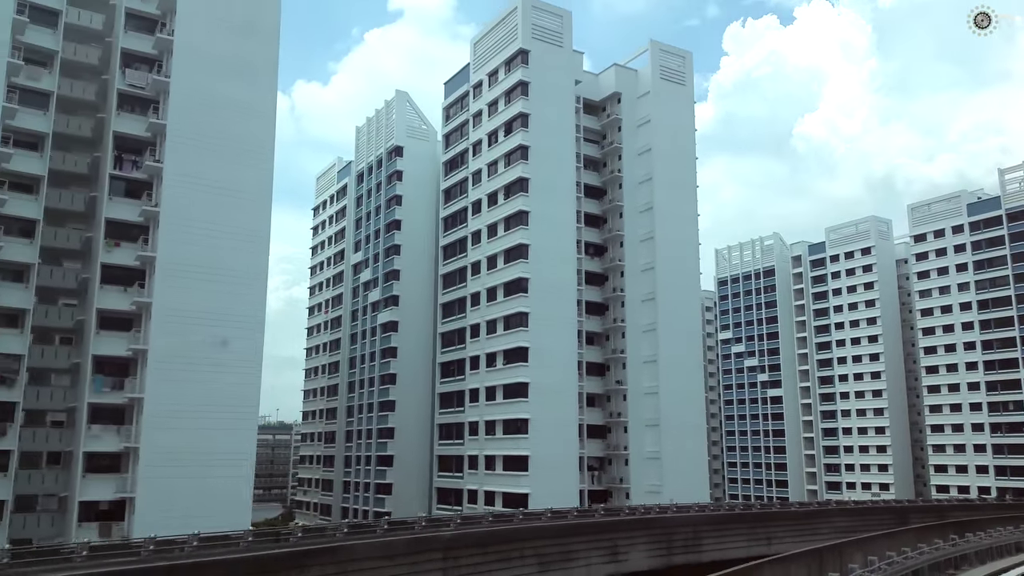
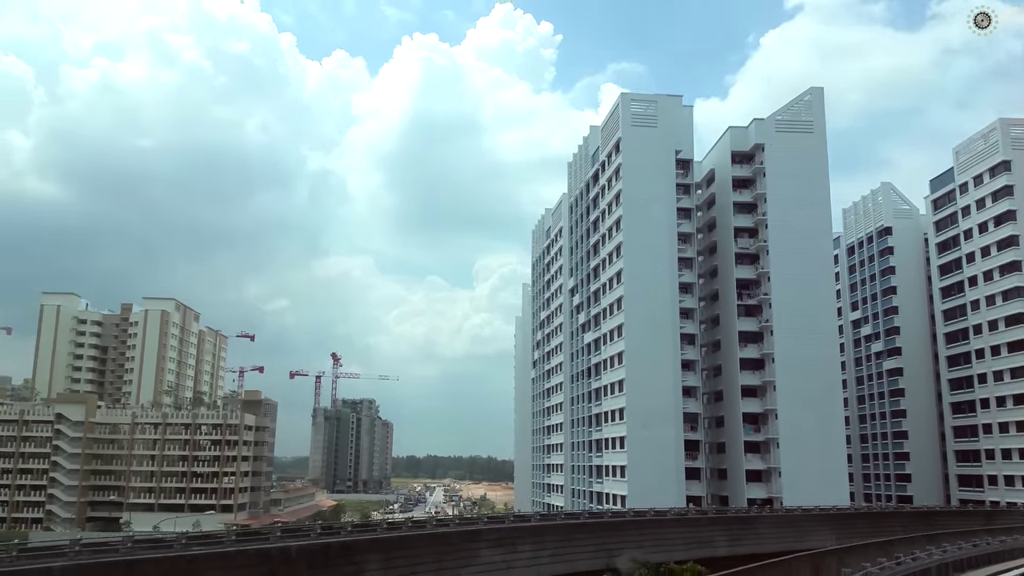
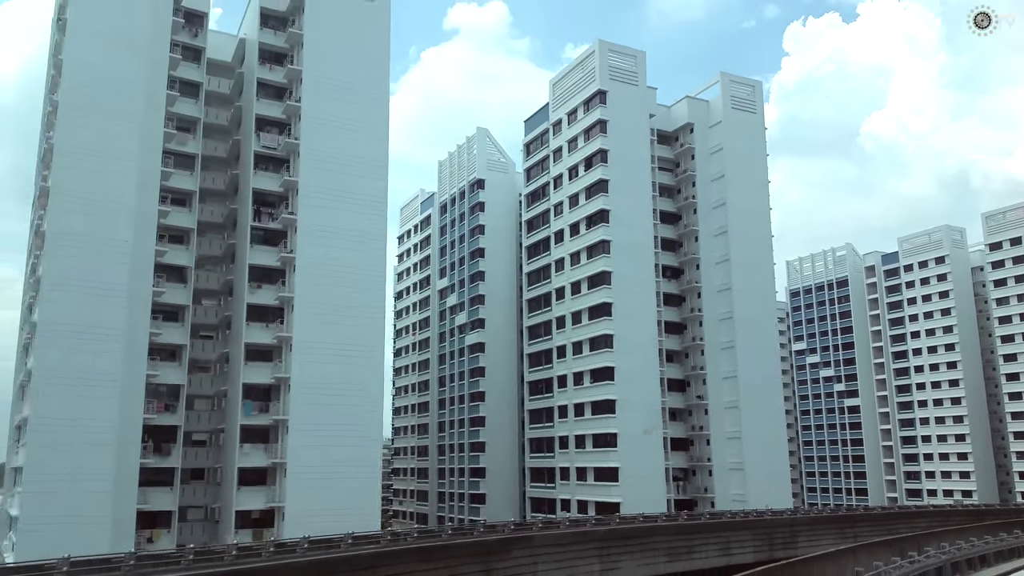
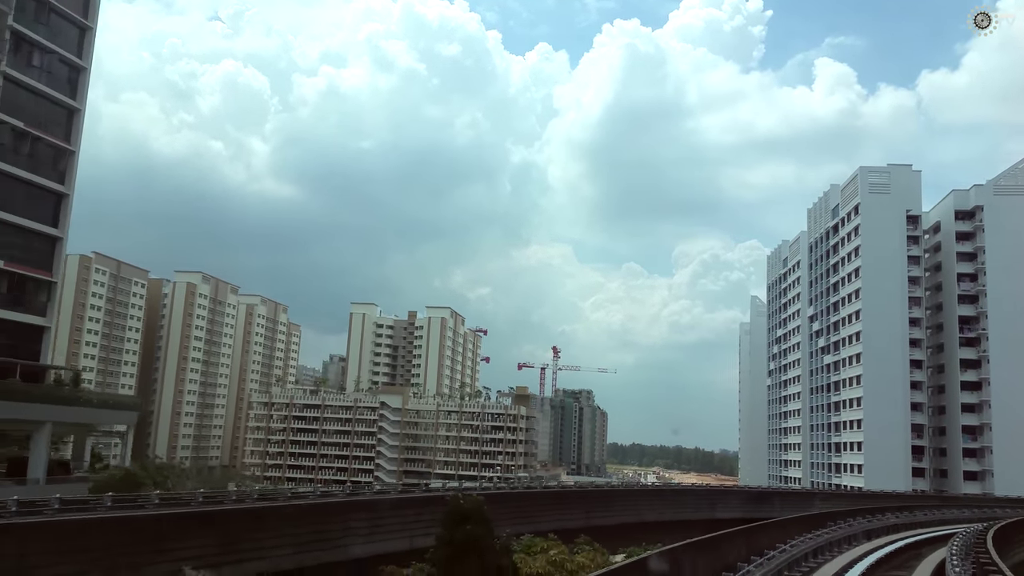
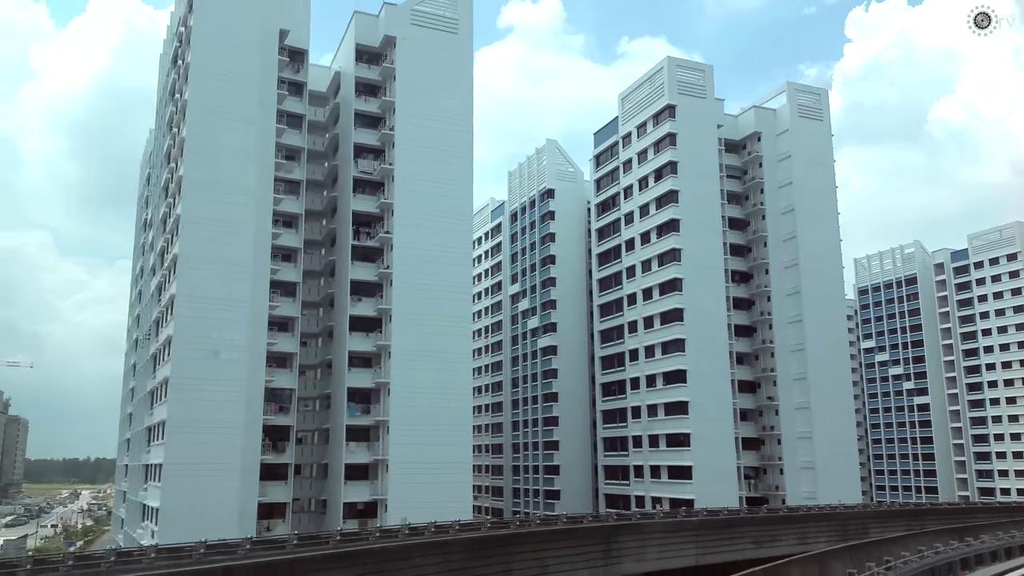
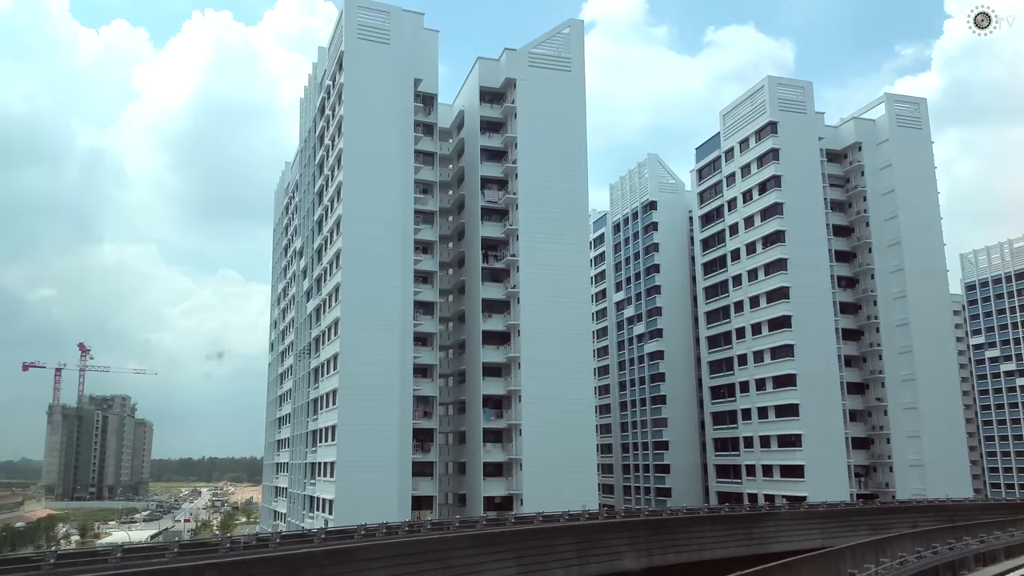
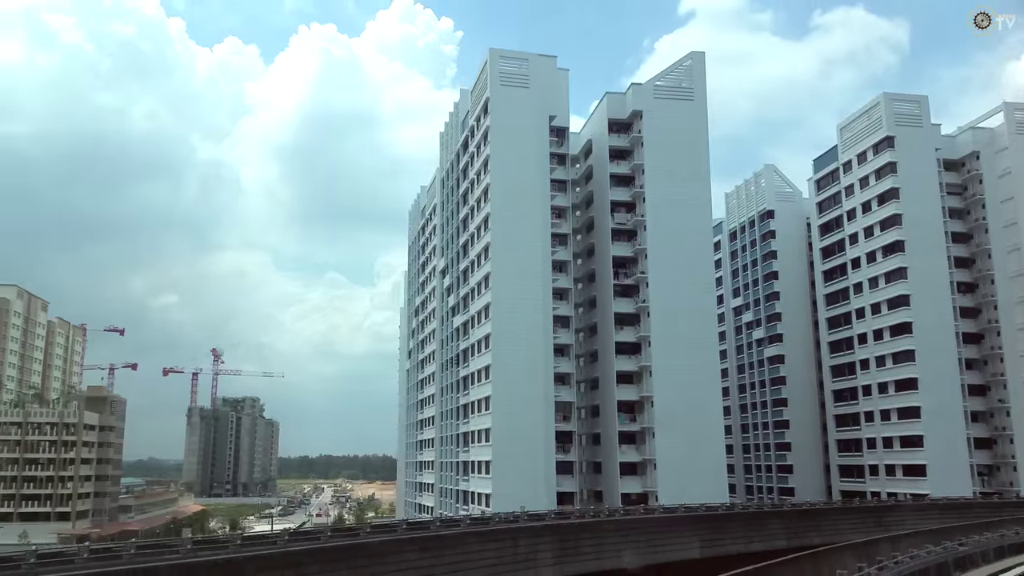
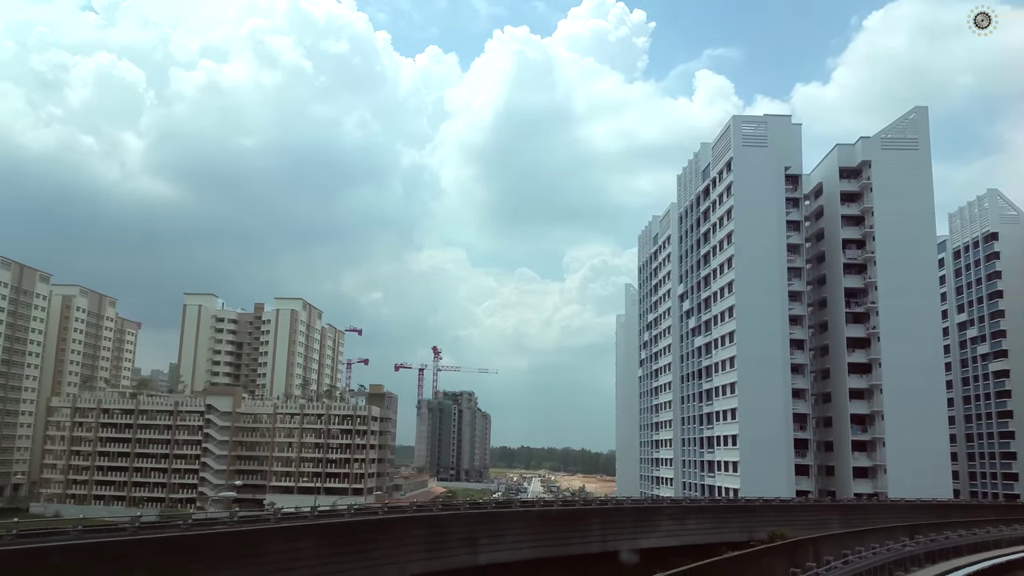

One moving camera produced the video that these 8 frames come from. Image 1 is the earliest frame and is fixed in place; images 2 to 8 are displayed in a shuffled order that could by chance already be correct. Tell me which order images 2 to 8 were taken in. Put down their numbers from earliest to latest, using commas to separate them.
3, 5, 6, 7, 2, 8, 4
